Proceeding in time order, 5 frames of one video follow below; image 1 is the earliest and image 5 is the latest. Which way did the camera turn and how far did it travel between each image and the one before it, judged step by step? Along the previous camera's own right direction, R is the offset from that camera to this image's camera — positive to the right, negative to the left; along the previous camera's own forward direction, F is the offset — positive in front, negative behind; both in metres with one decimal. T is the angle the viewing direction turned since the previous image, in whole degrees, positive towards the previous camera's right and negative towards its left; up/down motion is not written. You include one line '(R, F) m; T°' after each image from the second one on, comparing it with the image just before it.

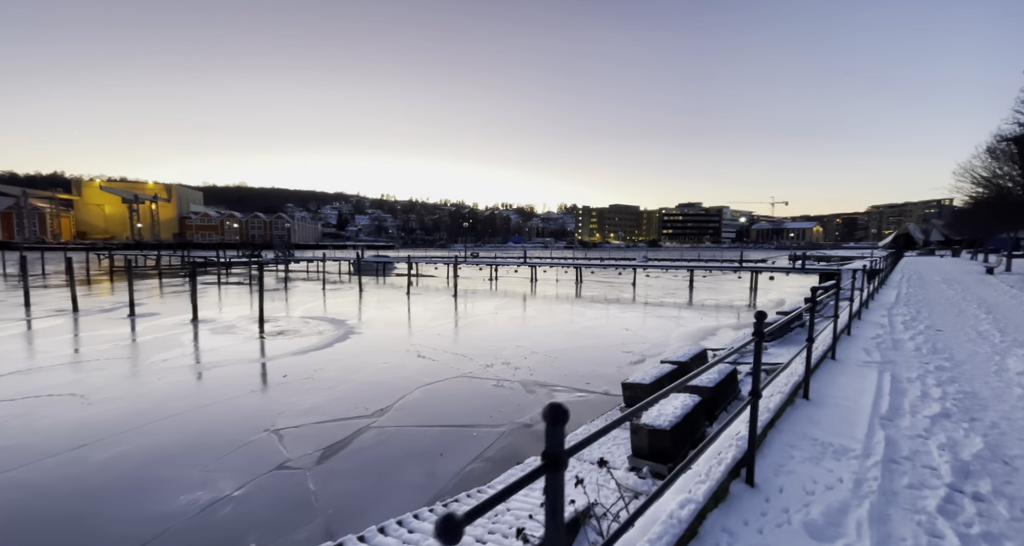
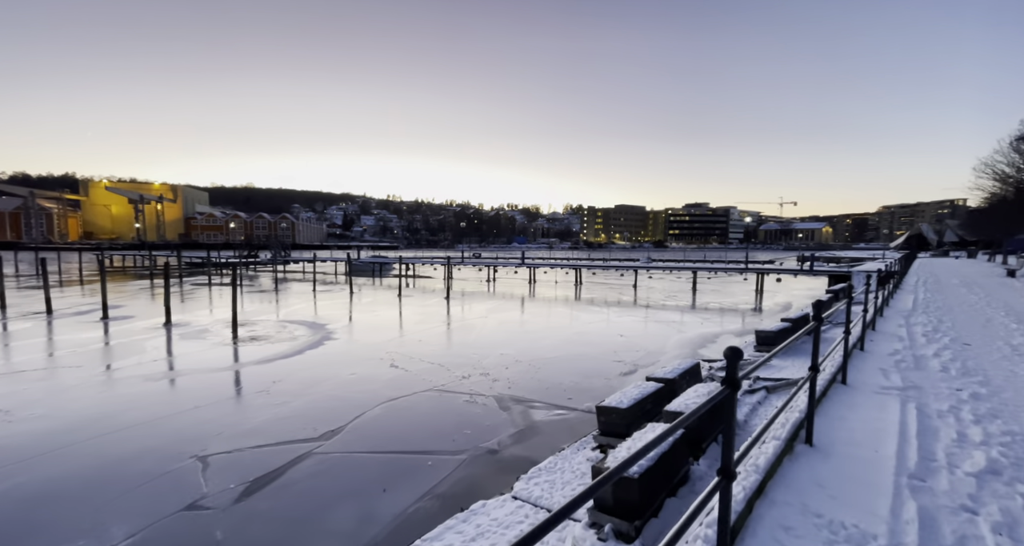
(+0.7, +1.2) m; -1°
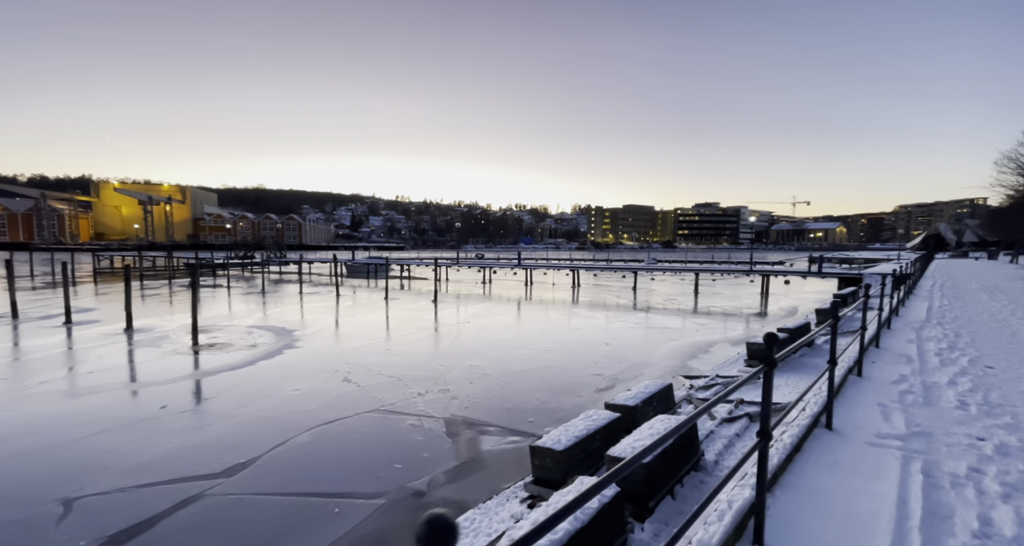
(+1.1, +1.4) m; -1°
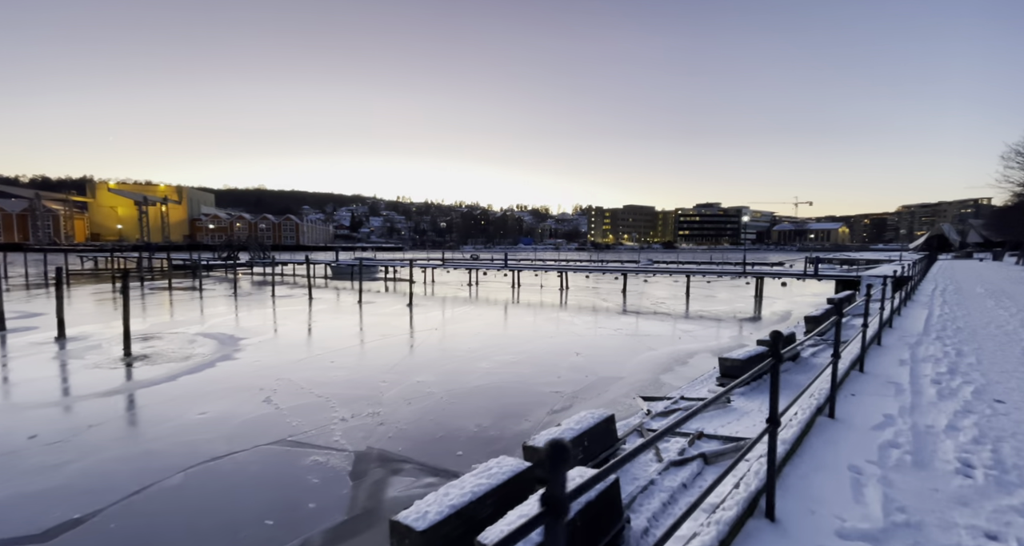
(+1.3, +1.6) m; 0°
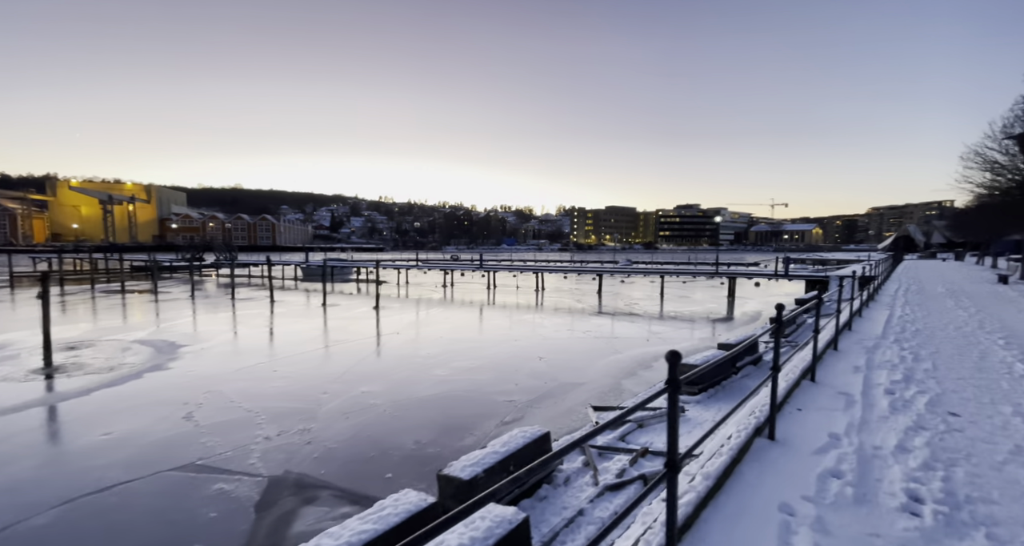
(+0.8, +0.7) m; +2°
